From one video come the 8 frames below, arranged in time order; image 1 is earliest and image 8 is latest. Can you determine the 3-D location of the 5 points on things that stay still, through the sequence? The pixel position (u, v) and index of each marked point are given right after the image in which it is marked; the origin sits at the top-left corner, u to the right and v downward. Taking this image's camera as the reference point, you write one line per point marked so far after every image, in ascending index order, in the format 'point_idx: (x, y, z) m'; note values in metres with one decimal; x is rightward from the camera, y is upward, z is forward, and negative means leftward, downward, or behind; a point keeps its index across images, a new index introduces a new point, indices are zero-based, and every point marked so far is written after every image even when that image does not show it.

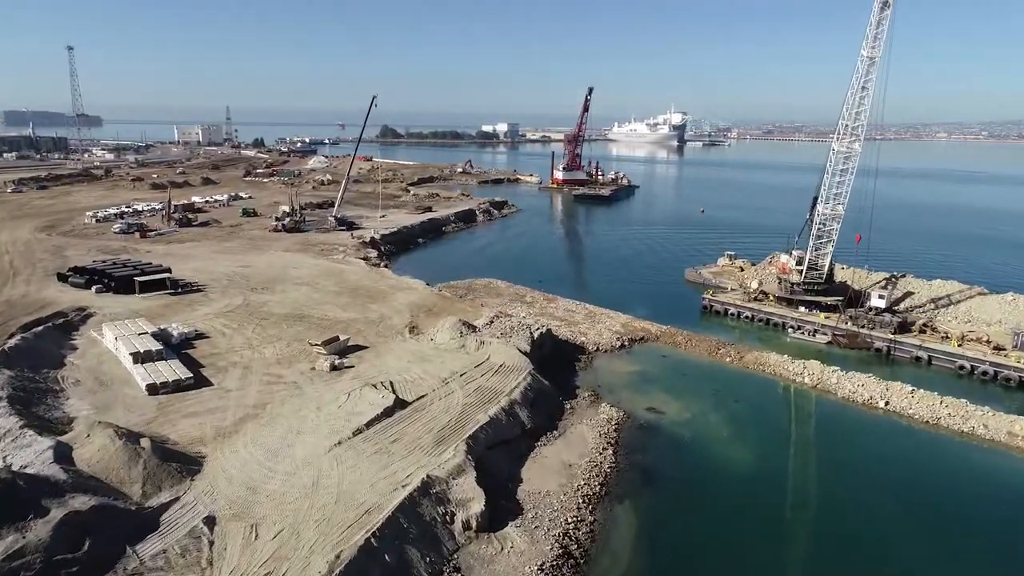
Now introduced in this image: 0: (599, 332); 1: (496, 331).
0: (+2.8, -1.4, +18.6) m
1: (-0.4, -1.2, +16.3) m
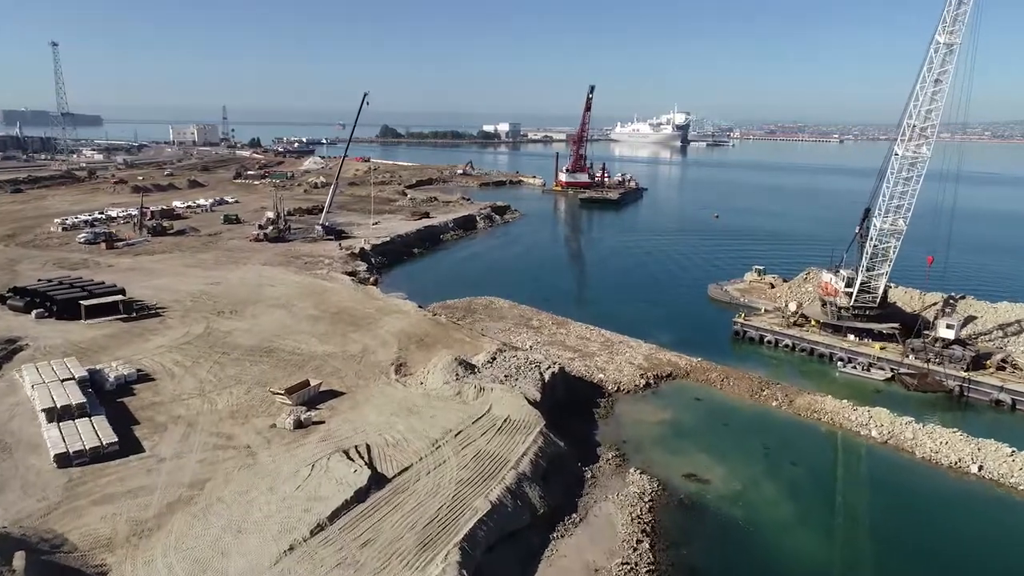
0: (+3.0, -2.2, +16.0) m
1: (-0.3, -2.0, +13.6) m
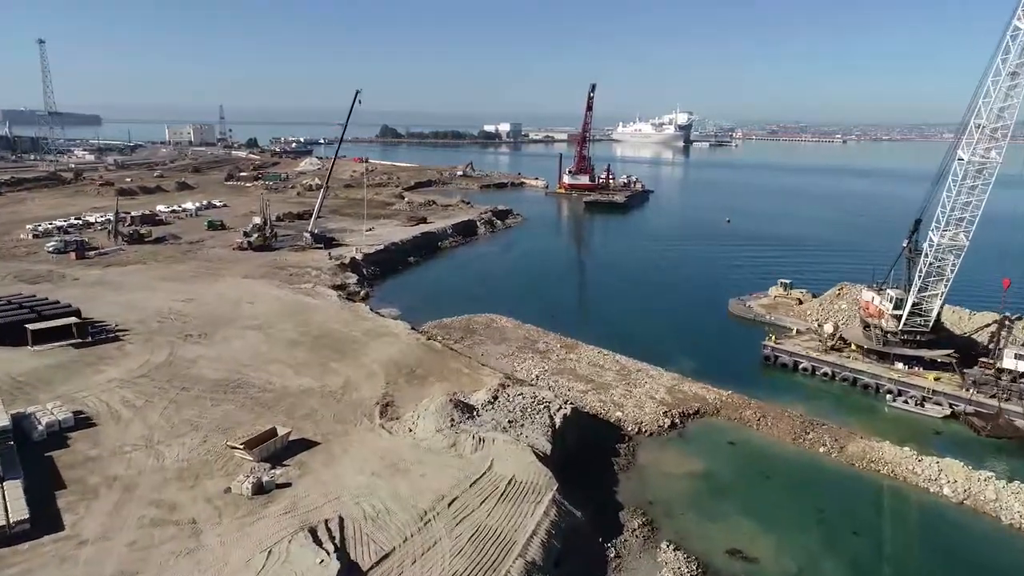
0: (+3.1, -2.8, +13.9) m
1: (-0.2, -2.5, +11.6) m
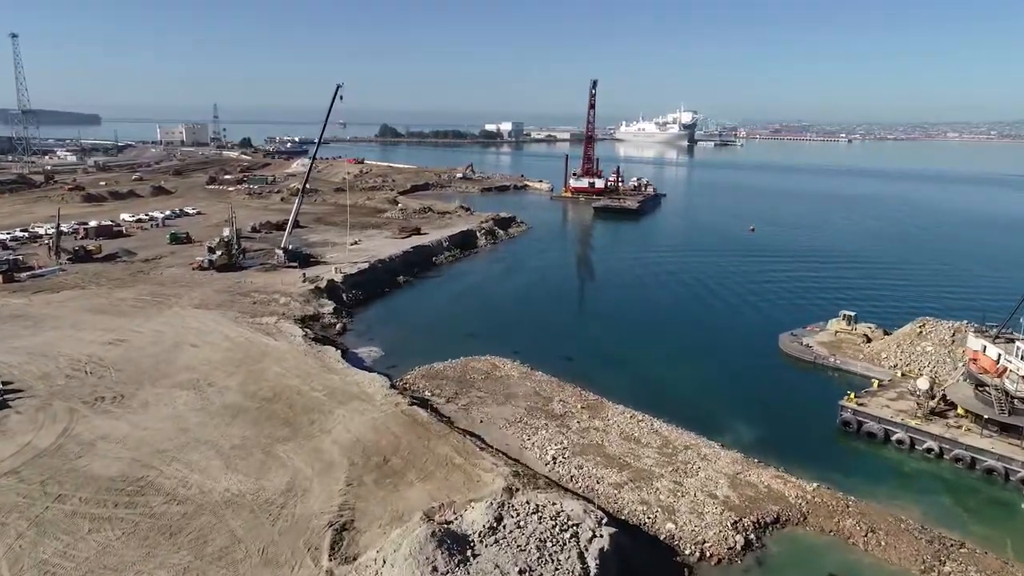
0: (+3.3, -3.9, +10.2) m
1: (0.0, -3.6, +7.8) m
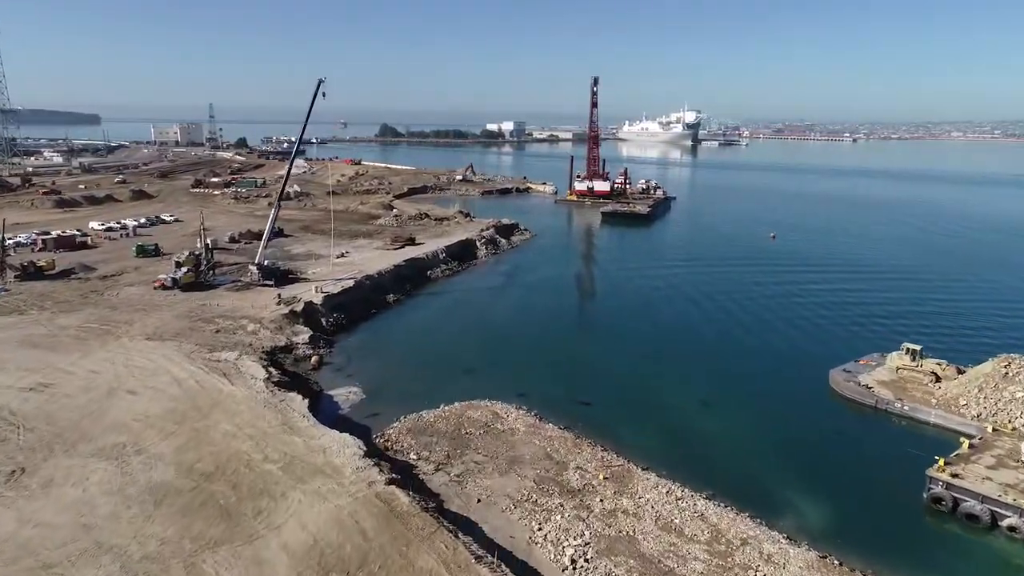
0: (+3.4, -4.6, +7.5) m
1: (+0.1, -4.4, +5.1) m
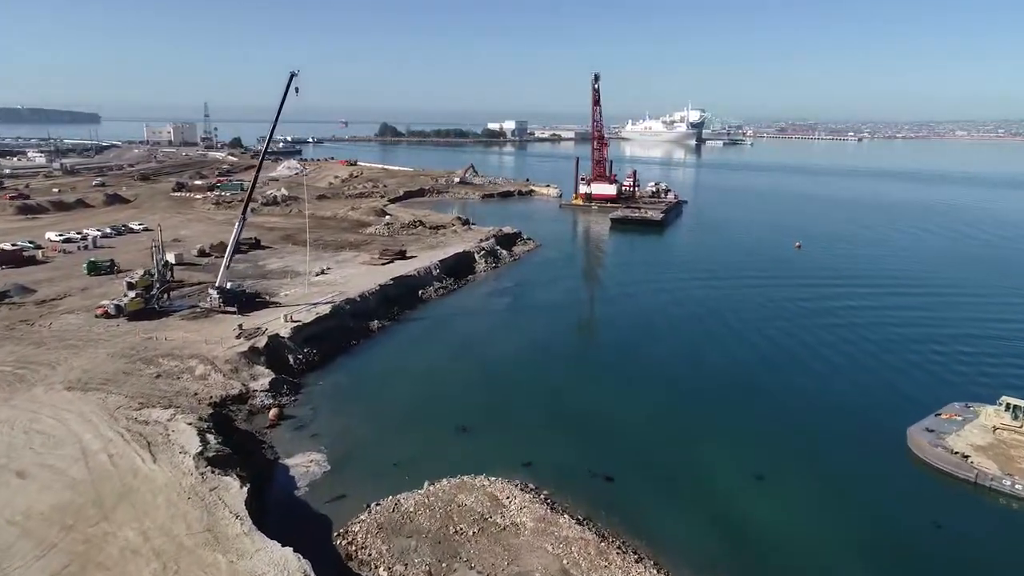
0: (+3.4, -5.5, +4.5) m
1: (+0.1, -5.3, +2.1) m
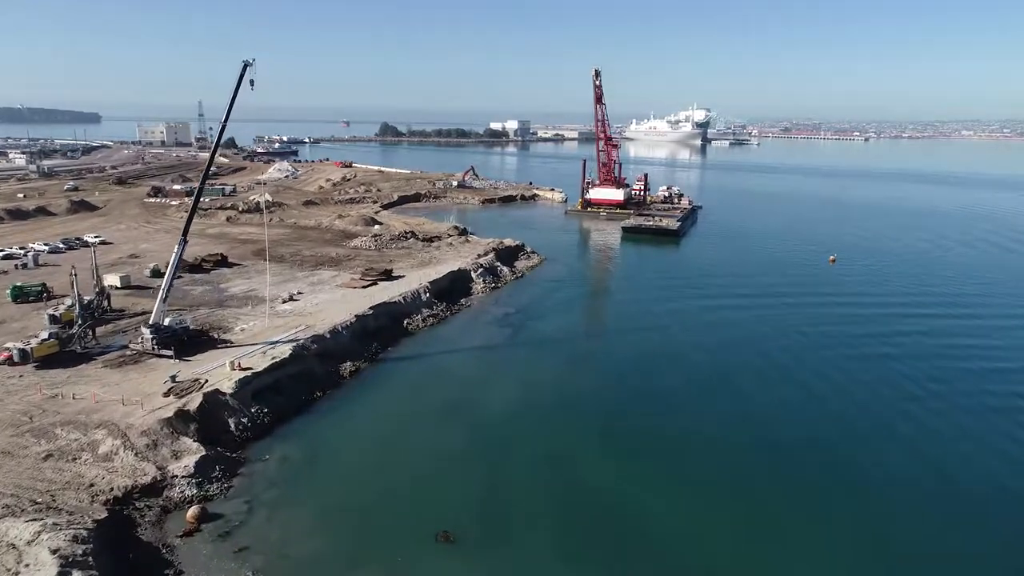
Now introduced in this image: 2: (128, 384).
0: (+3.4, -6.5, +1.0) m
1: (+0.1, -6.3, -1.3) m
2: (-8.9, -2.2, +13.2) m
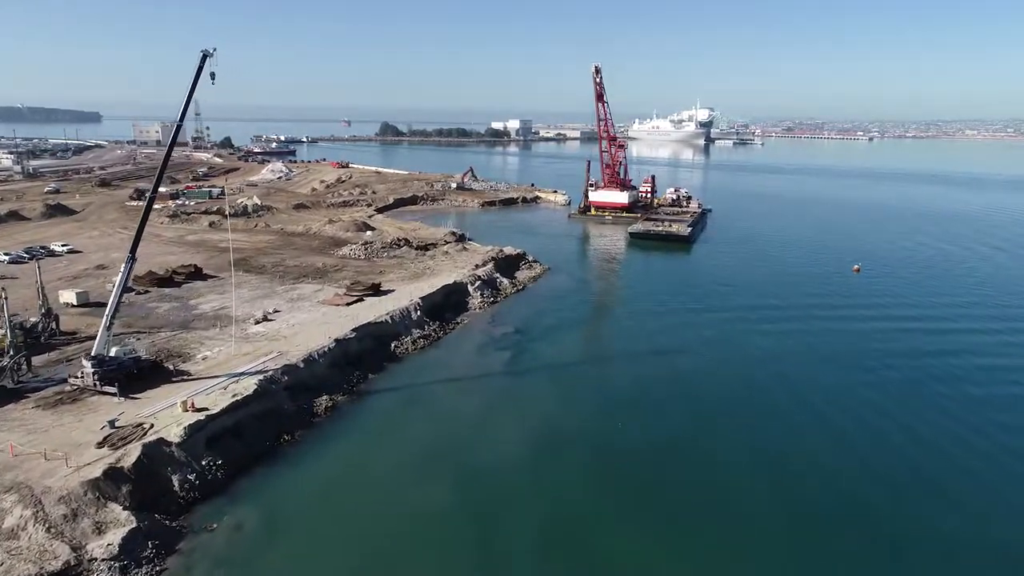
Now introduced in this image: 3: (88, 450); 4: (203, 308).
0: (+3.3, -7.1, -1.0) m
1: (0.0, -6.9, -3.3) m
2: (-8.9, -2.8, +11.1) m
3: (-7.8, -3.0, +10.5) m
4: (-10.0, -0.6, +18.4) m
